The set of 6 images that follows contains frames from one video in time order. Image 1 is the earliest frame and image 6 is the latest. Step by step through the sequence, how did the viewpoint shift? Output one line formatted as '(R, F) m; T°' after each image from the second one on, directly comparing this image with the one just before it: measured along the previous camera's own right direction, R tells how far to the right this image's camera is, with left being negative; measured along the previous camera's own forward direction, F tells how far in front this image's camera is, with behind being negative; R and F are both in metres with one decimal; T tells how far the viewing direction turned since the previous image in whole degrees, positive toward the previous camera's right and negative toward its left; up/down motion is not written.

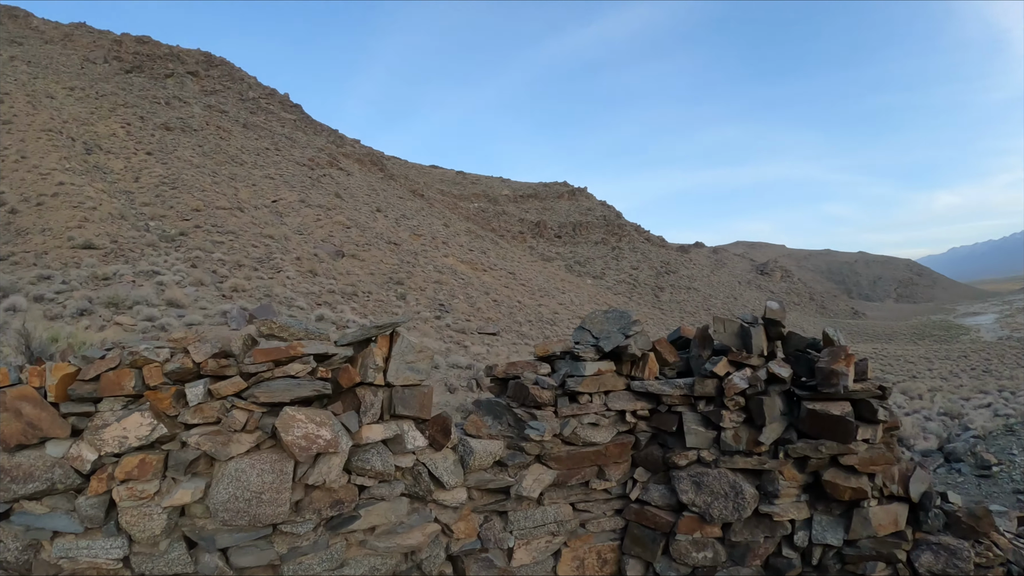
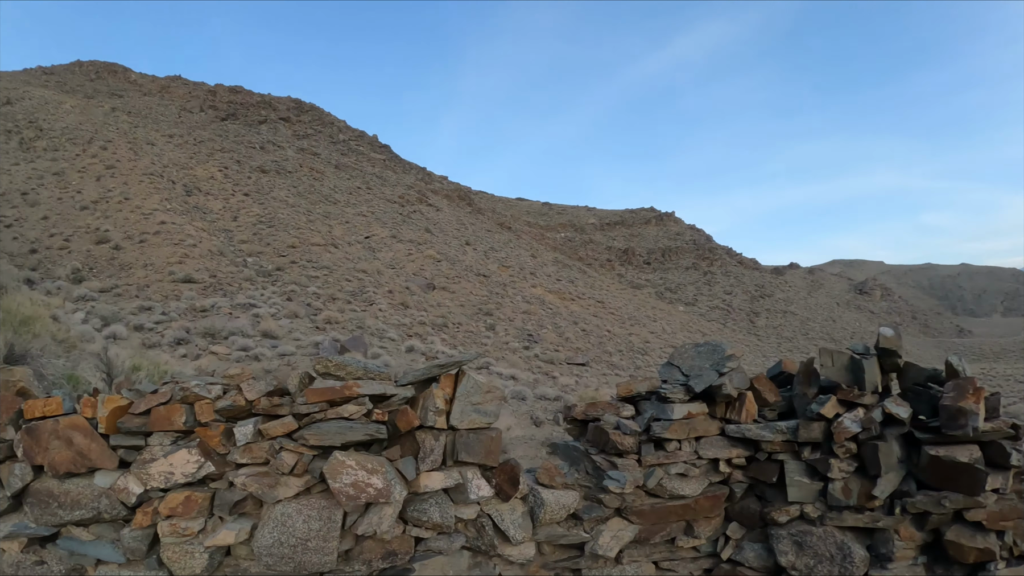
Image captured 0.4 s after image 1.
(+0.1, +0.3) m; -8°
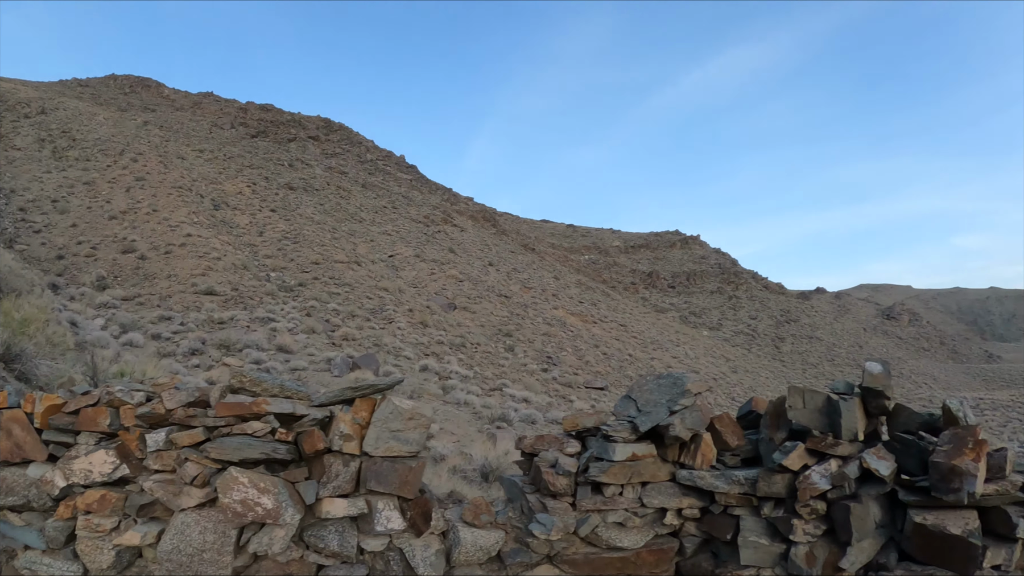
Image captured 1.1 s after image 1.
(+0.4, +0.2) m; -2°
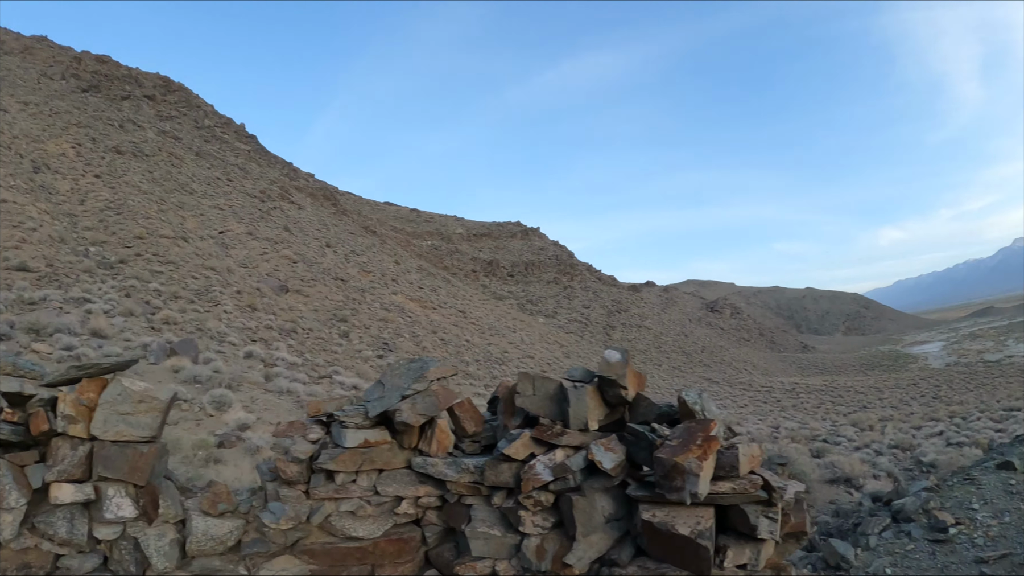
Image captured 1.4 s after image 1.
(-0.7, -0.2) m; +14°
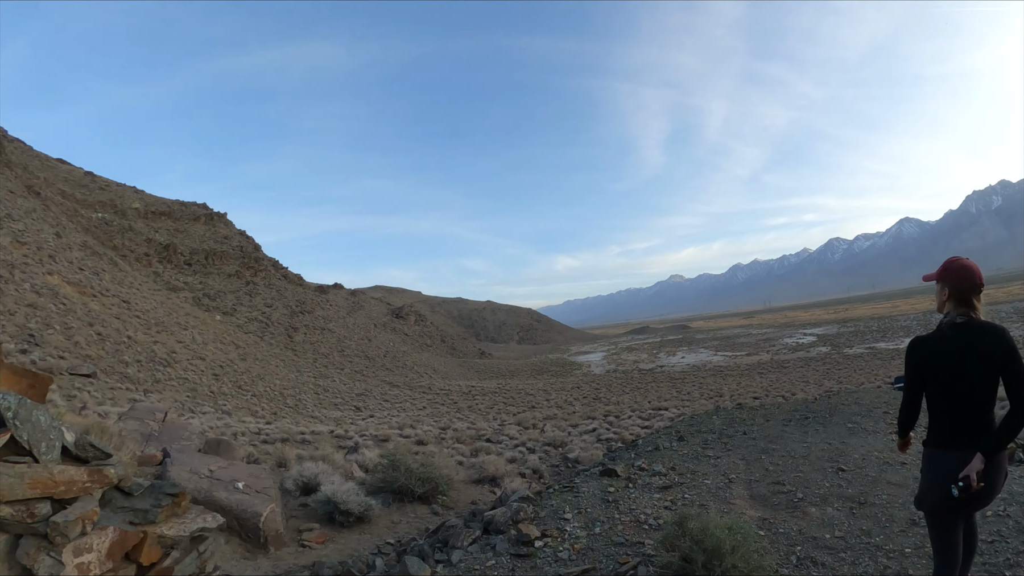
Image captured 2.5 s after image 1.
(-0.8, +1.2) m; +30°
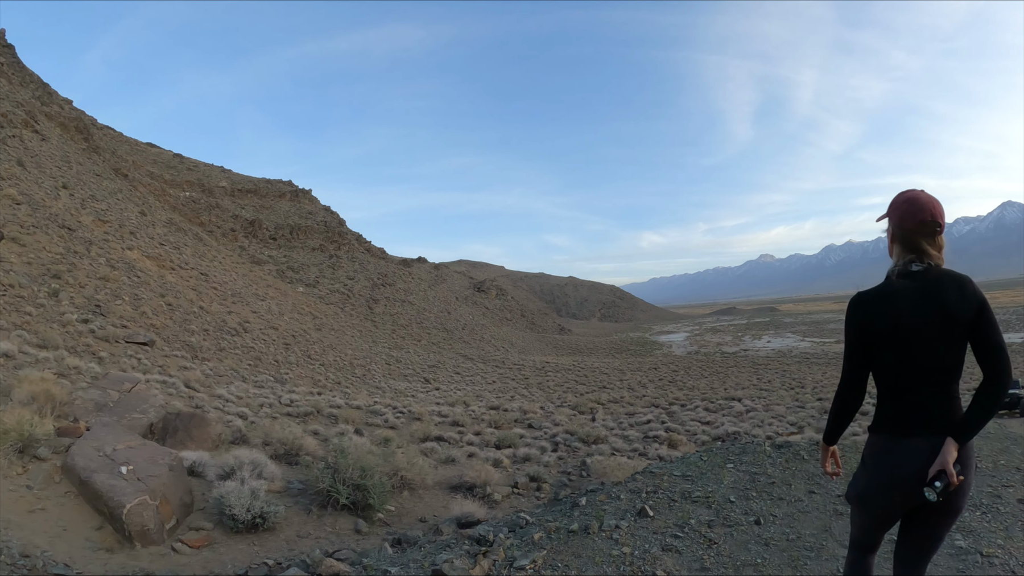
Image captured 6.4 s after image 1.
(+0.9, +1.6) m; -8°
